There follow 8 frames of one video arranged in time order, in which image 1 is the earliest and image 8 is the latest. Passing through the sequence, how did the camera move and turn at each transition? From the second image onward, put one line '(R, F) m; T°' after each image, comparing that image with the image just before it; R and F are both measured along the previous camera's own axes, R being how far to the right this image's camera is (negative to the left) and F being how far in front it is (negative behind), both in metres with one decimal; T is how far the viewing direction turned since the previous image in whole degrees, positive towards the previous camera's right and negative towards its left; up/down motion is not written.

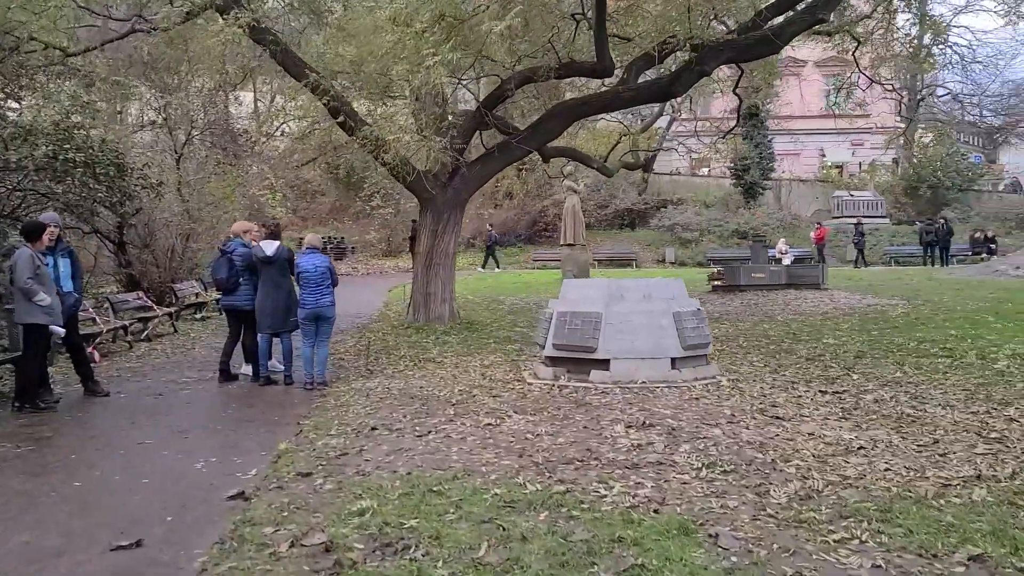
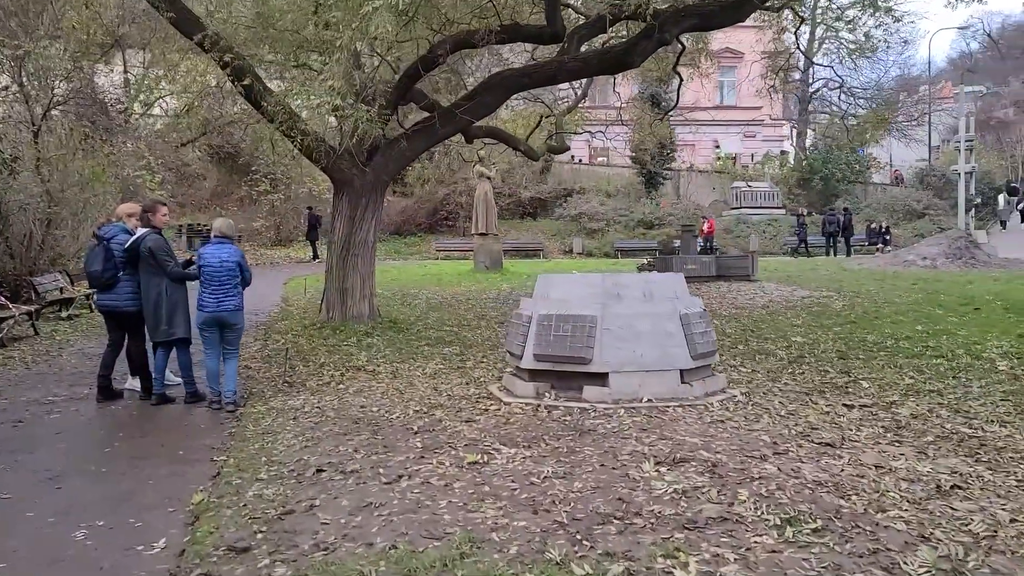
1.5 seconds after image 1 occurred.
(-0.6, +1.4) m; +8°
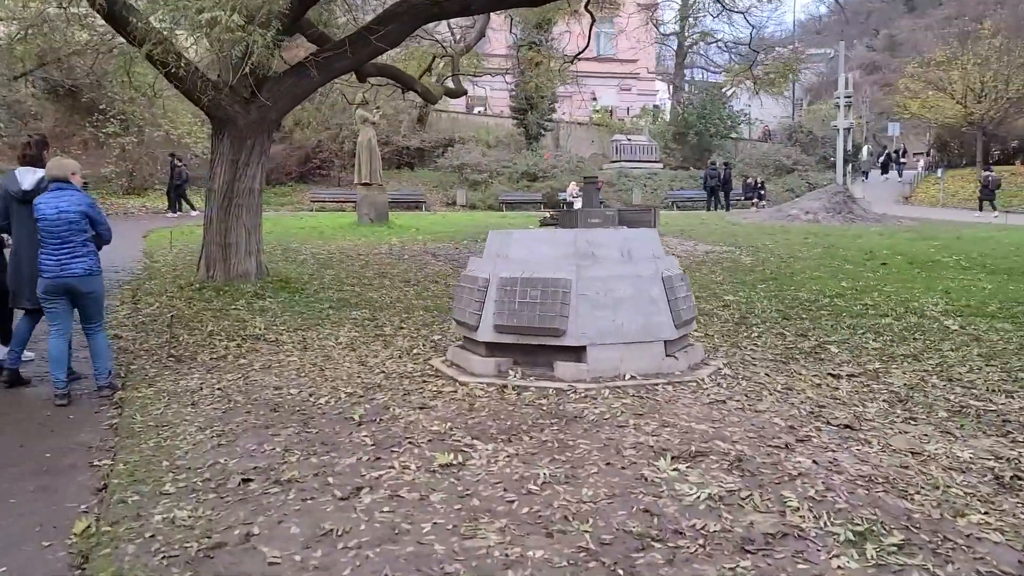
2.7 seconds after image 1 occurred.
(-0.5, +1.0) m; +9°
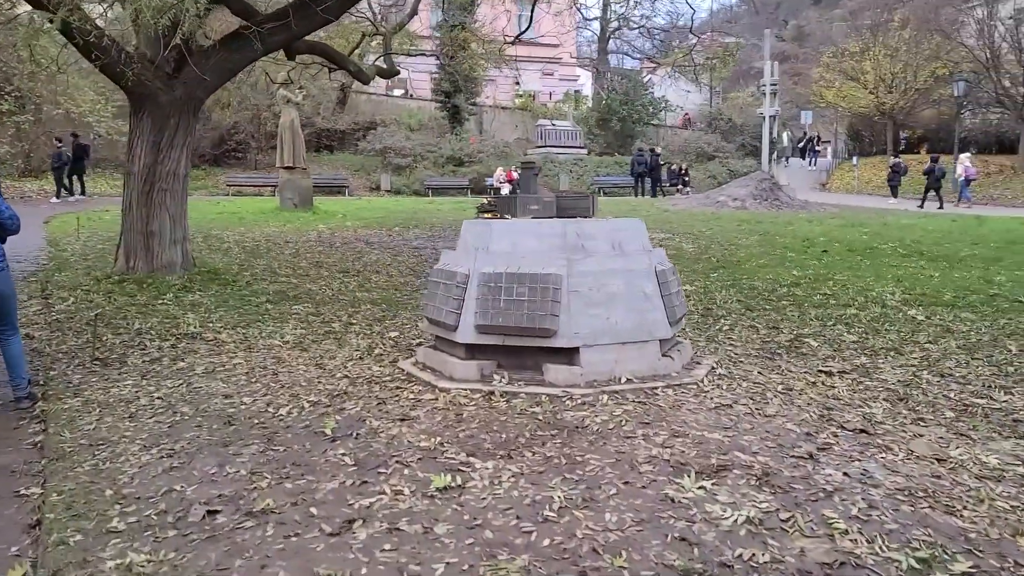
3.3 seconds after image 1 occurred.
(-0.3, +0.4) m; +6°
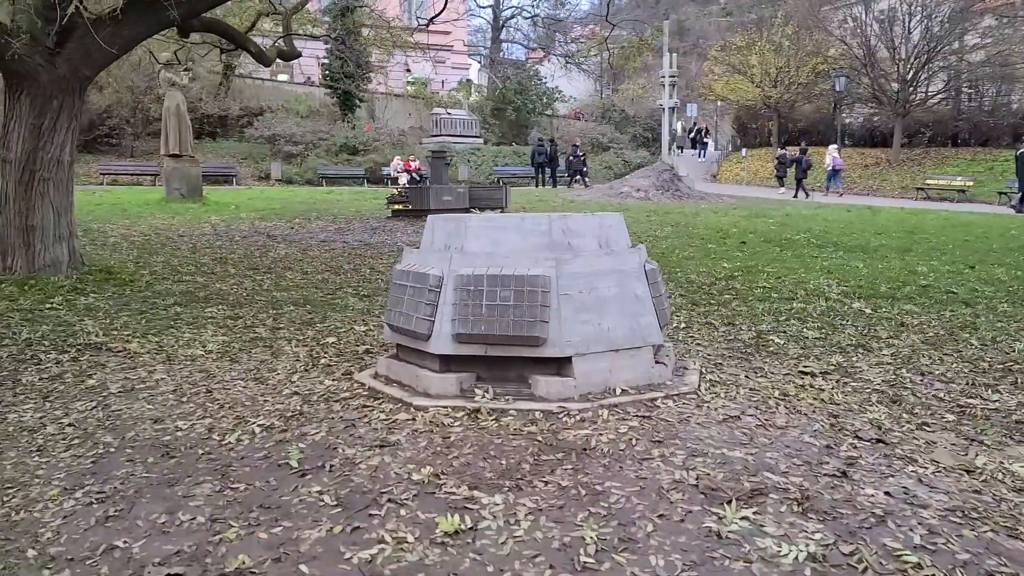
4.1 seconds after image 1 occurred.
(-0.4, +0.5) m; +8°
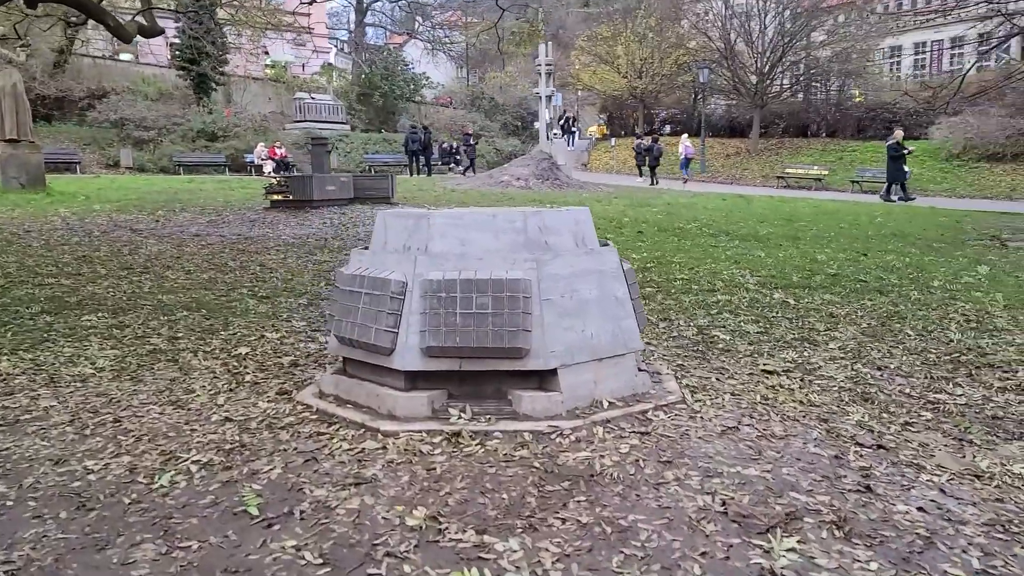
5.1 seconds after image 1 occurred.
(-0.5, +0.5) m; +9°
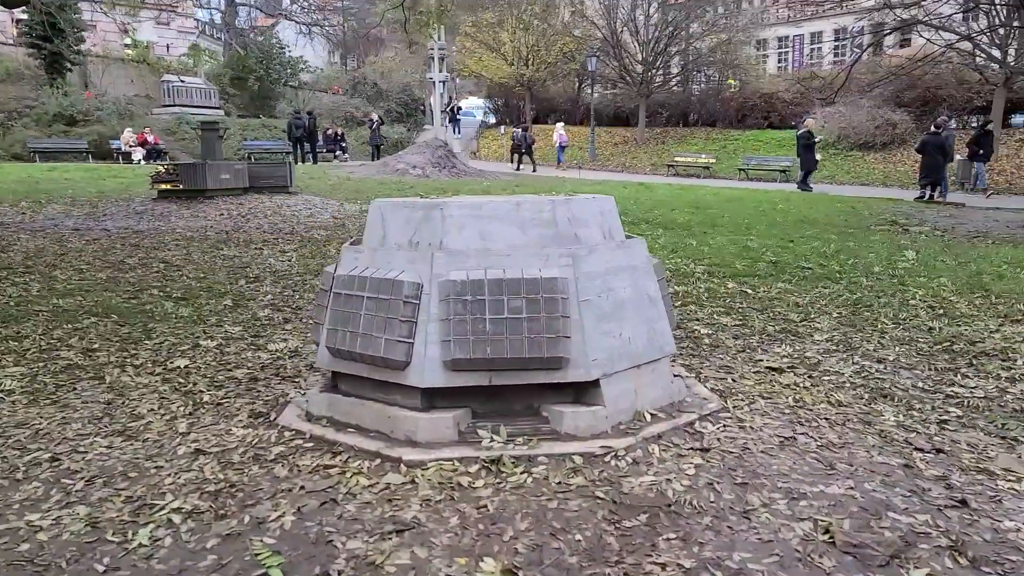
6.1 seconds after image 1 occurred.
(-0.6, +0.5) m; +8°
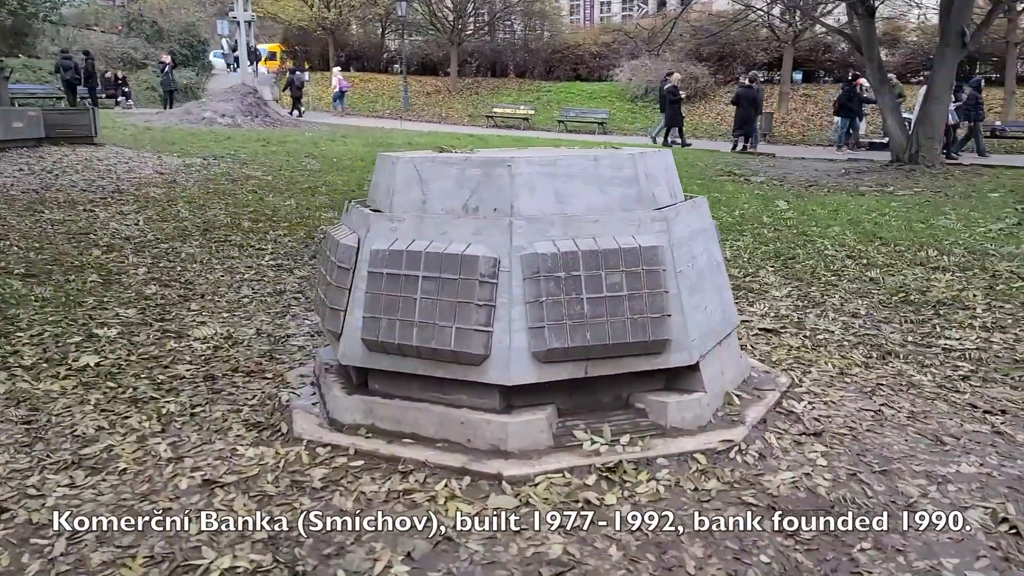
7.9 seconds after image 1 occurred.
(-0.9, +0.6) m; +14°
